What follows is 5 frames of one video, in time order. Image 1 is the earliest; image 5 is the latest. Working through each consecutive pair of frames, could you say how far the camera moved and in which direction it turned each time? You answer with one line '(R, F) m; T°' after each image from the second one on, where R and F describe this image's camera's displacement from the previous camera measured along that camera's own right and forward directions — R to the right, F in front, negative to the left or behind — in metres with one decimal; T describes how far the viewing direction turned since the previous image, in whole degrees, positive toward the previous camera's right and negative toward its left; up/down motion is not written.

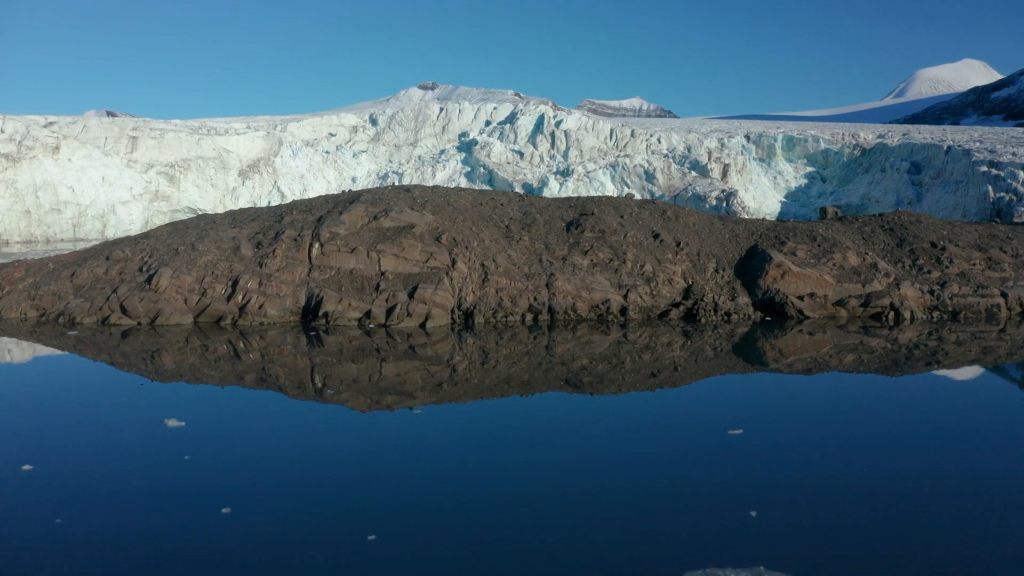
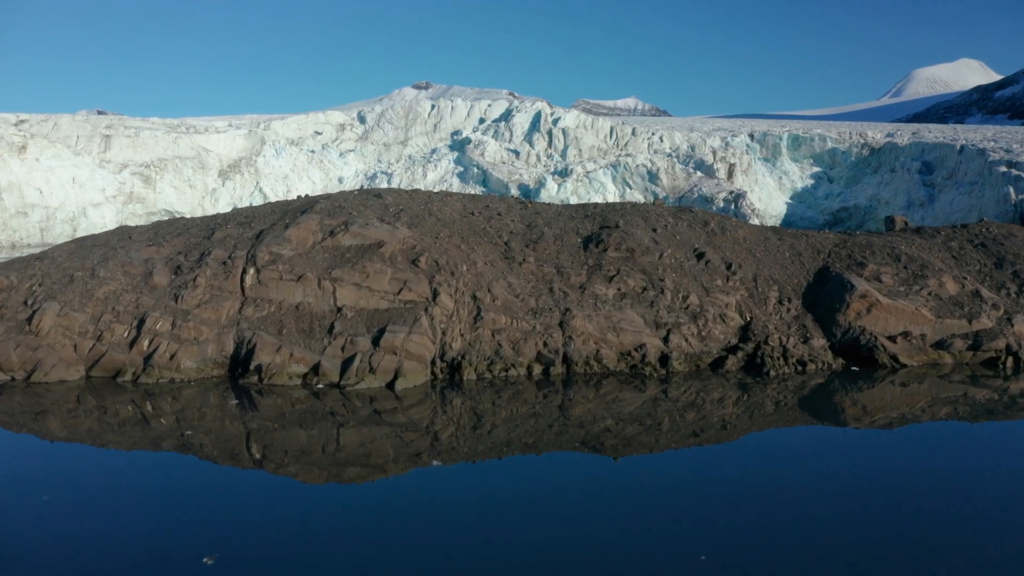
(-0.1, +5.0) m; 0°
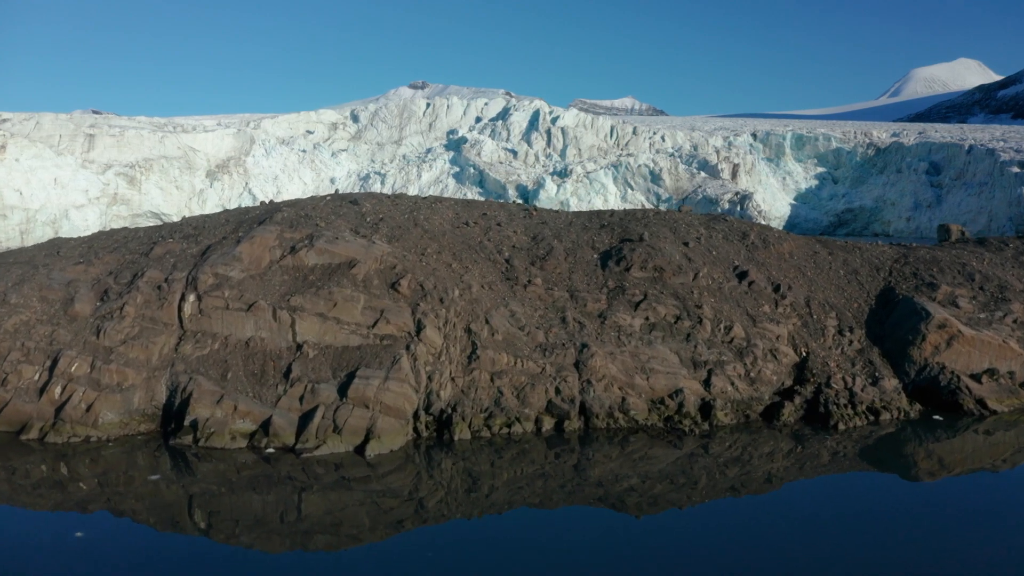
(-0.1, +2.9) m; 0°
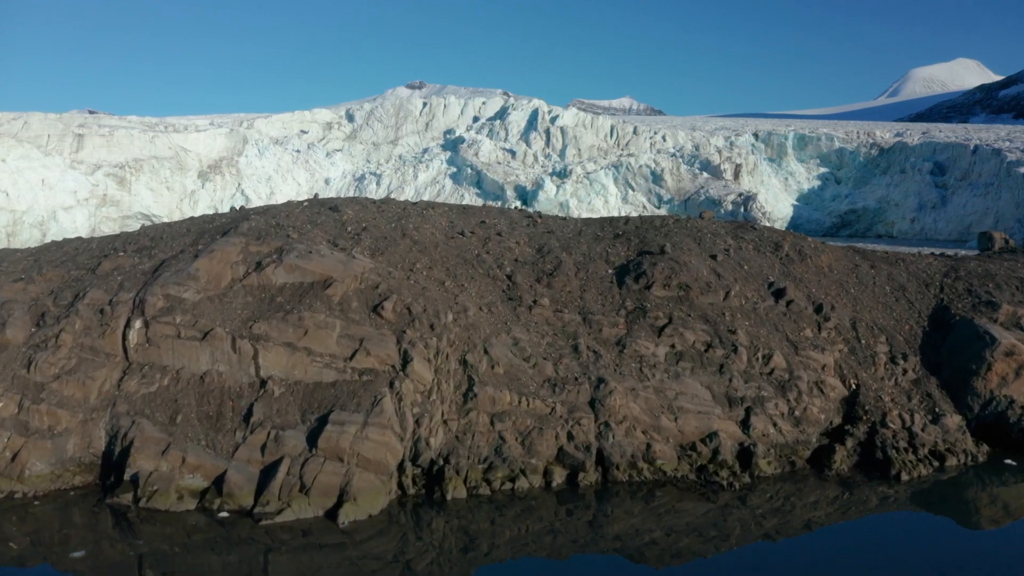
(-0.1, +1.8) m; 0°
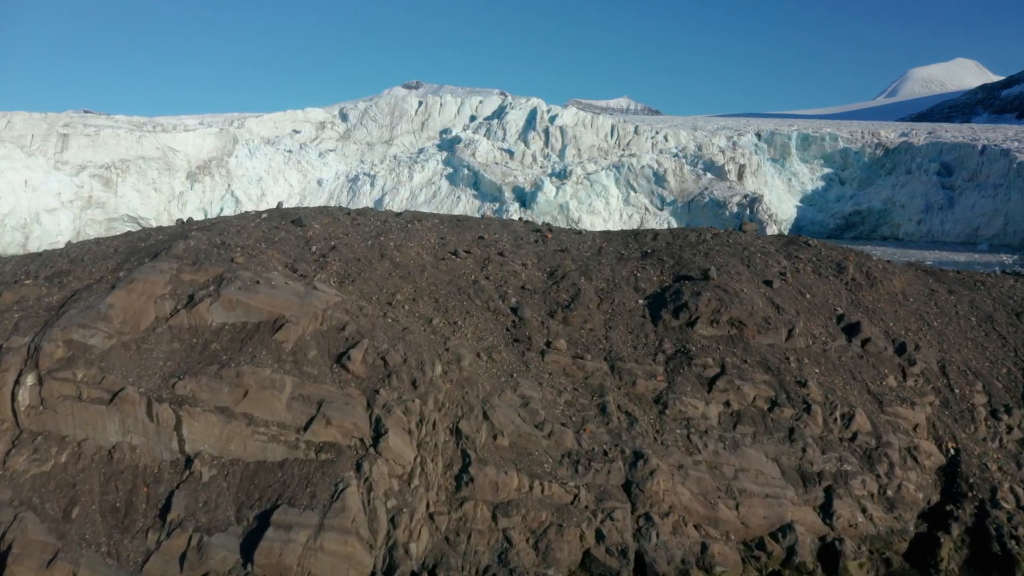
(-0.1, +2.4) m; 0°
